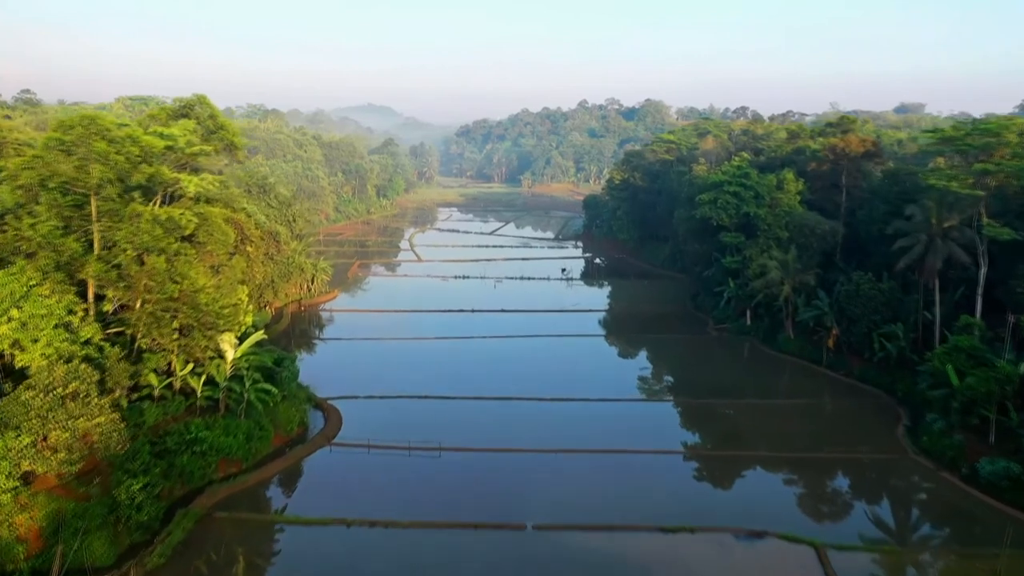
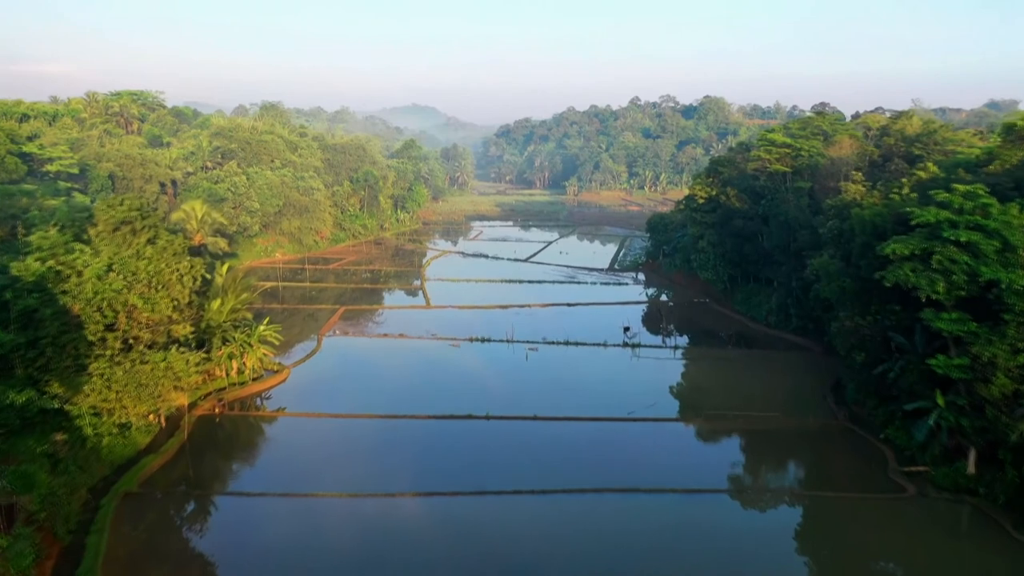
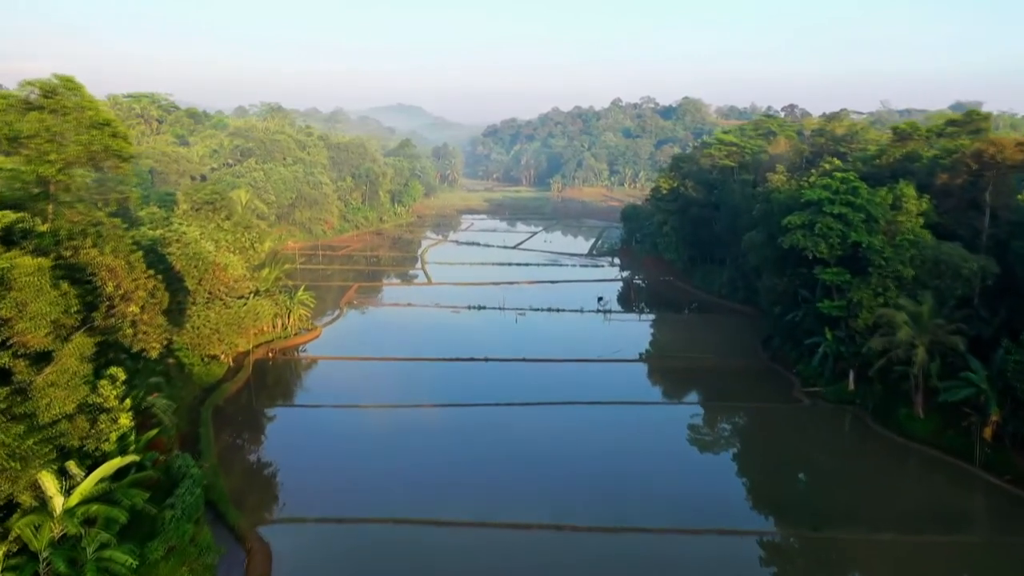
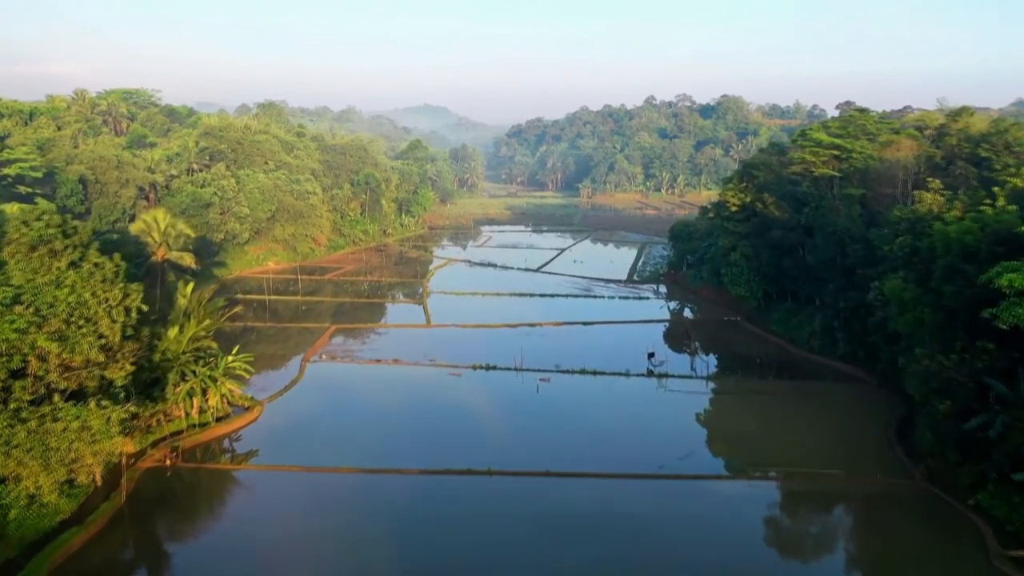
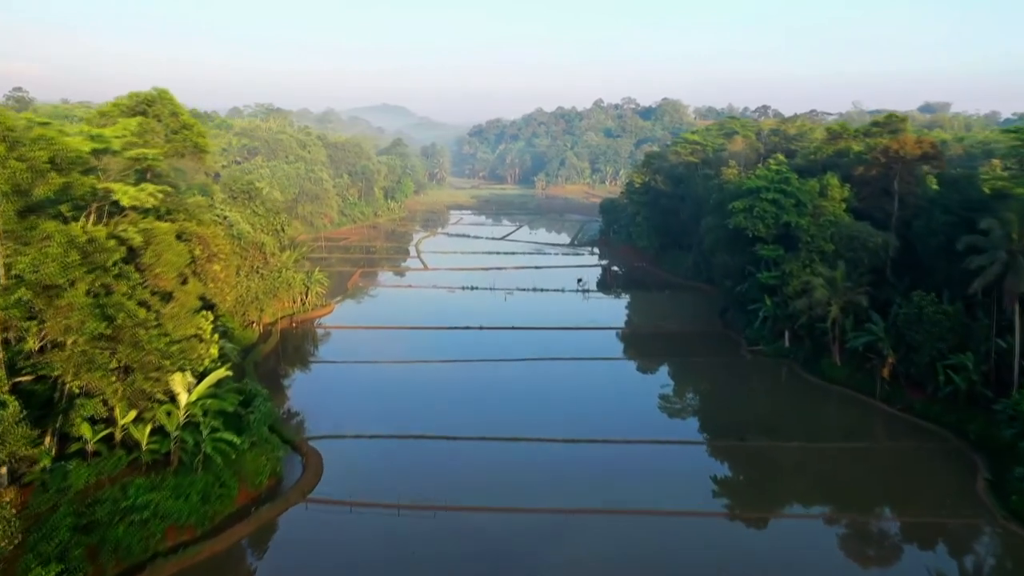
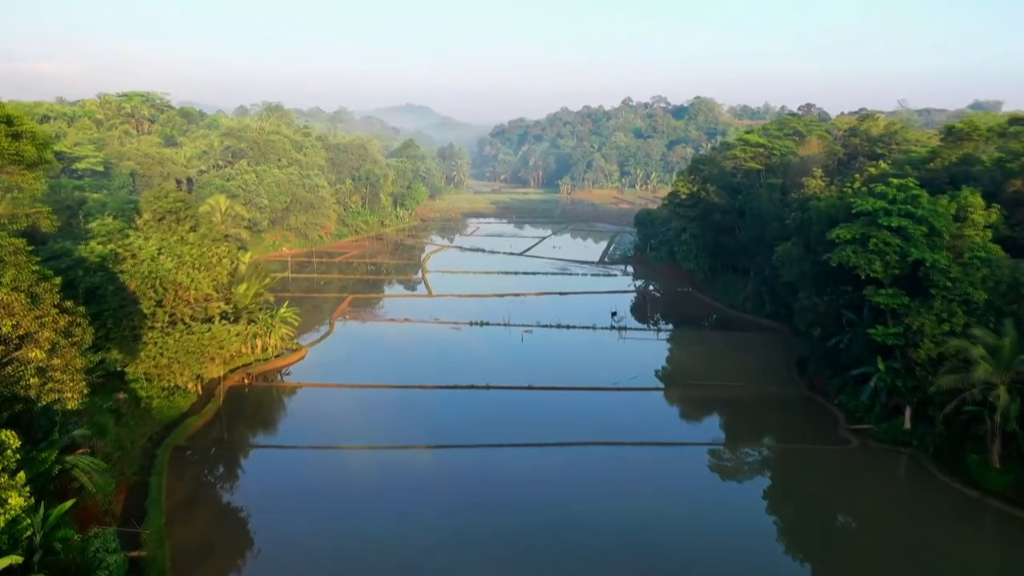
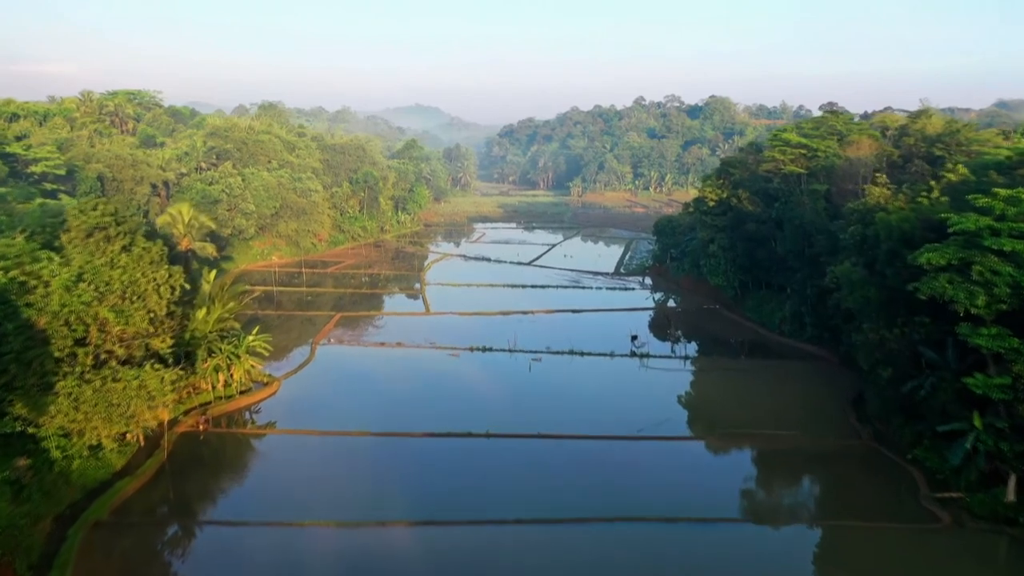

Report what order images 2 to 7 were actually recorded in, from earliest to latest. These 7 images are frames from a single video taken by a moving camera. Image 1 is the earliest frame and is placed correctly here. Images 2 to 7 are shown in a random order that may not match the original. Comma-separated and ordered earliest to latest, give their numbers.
5, 3, 6, 2, 7, 4
